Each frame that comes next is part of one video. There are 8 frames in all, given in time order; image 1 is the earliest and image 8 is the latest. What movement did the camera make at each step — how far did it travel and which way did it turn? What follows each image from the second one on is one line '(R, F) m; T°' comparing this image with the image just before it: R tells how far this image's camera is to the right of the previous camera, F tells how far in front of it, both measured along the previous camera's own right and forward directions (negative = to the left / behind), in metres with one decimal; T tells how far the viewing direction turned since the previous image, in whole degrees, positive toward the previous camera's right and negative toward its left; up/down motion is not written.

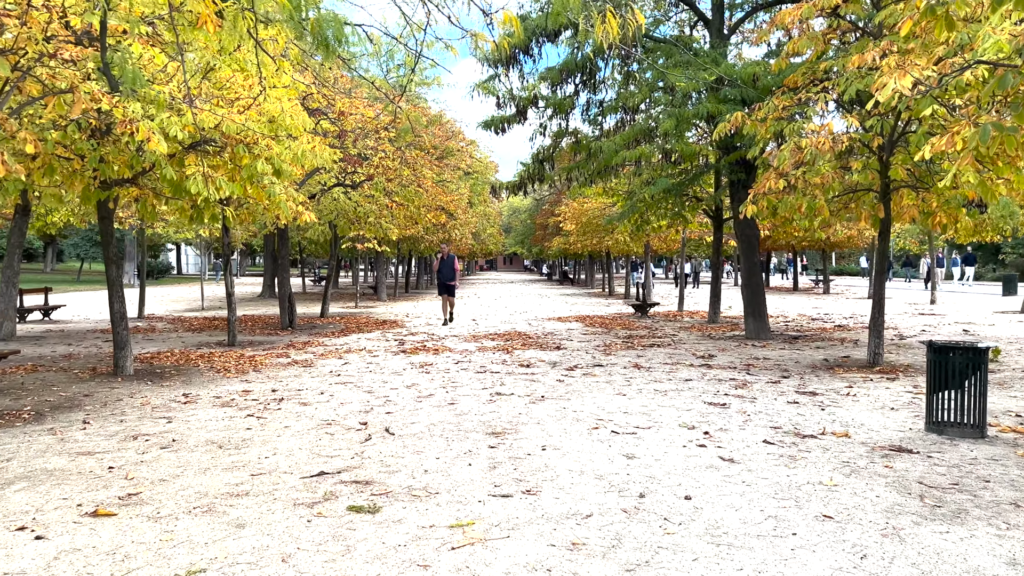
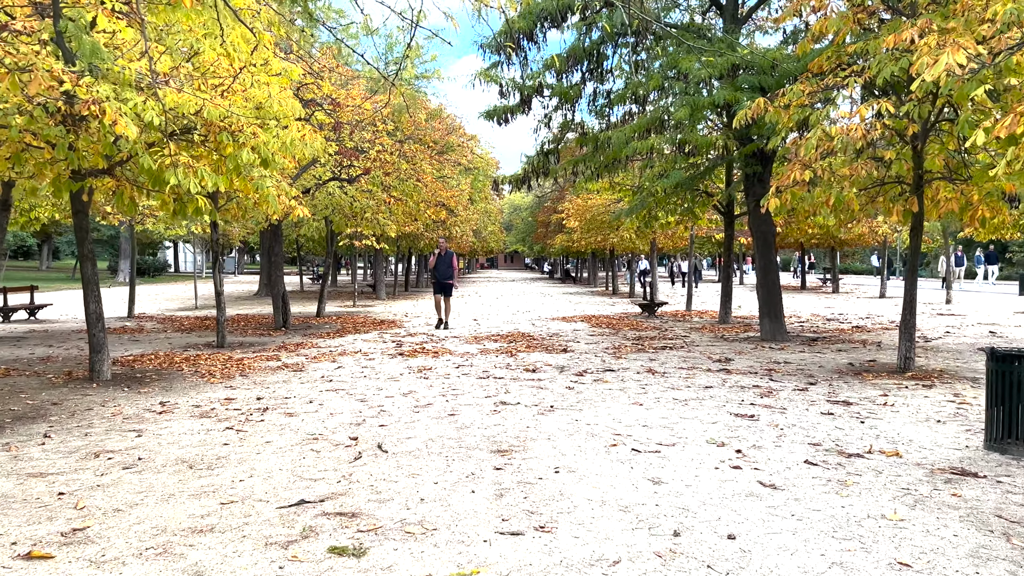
(-0.1, +0.7) m; 0°
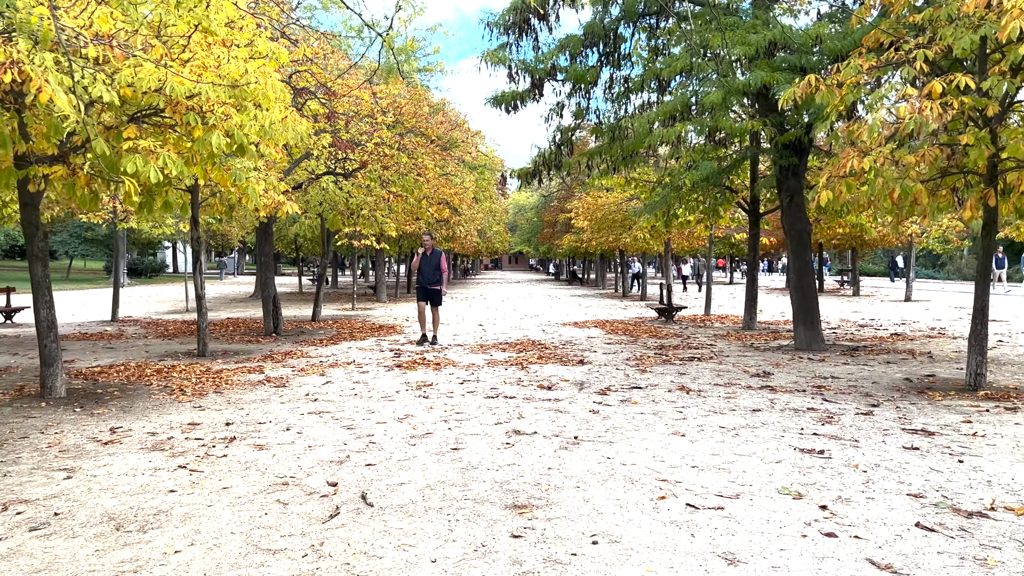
(-0.1, +1.2) m; 0°
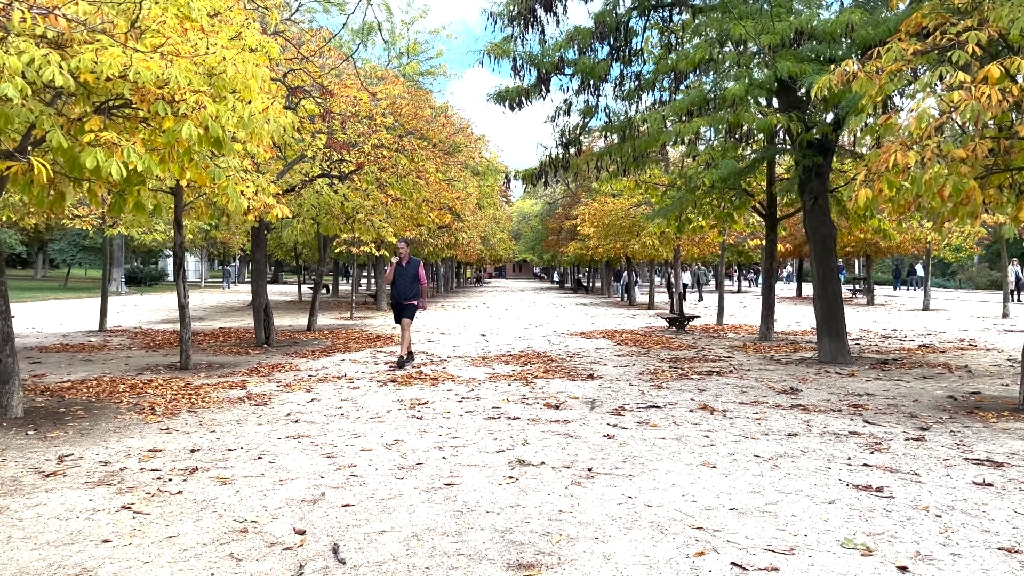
(0.0, +0.8) m; 0°
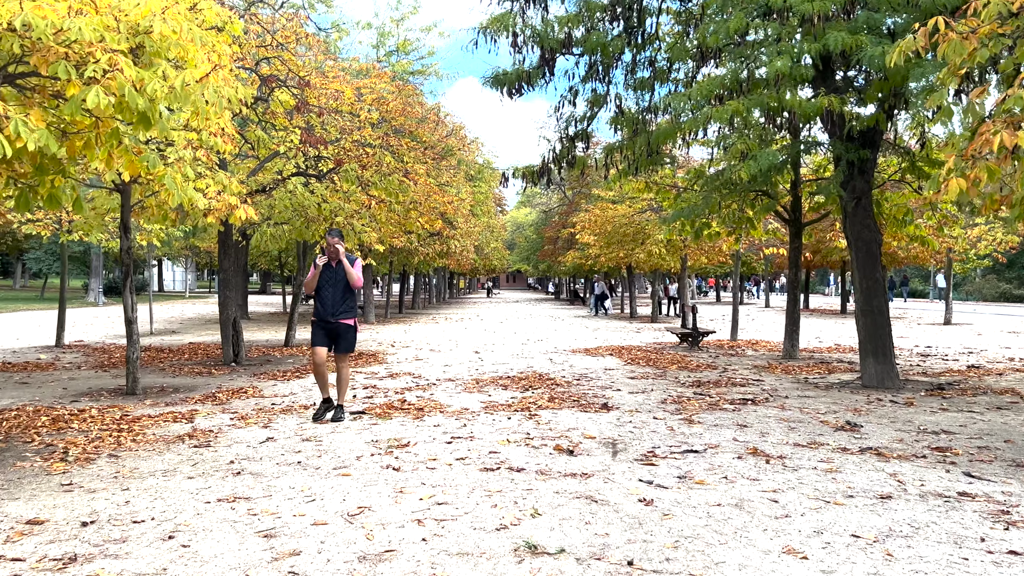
(-0.1, +1.5) m; 0°
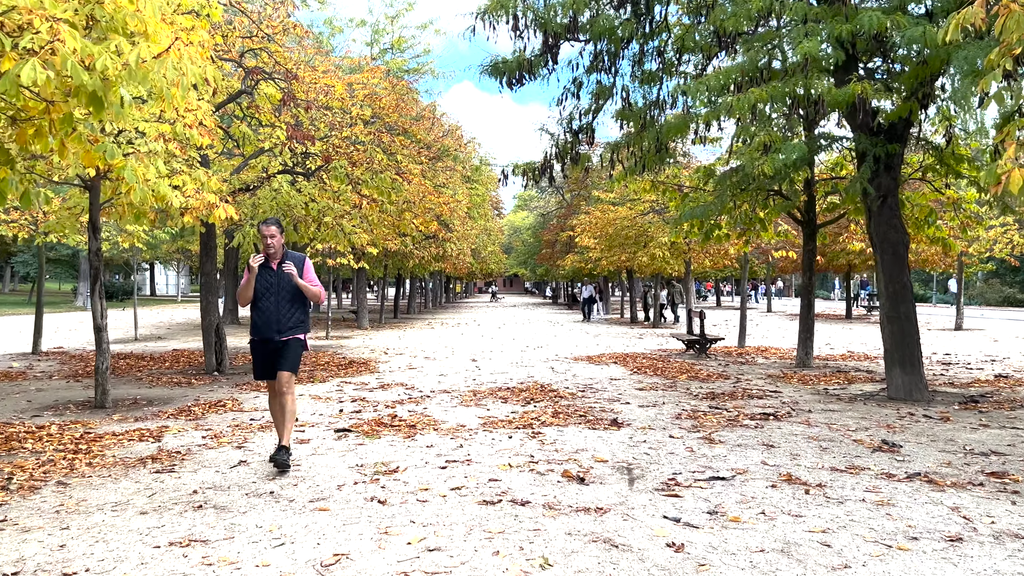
(0.0, +0.7) m; 0°
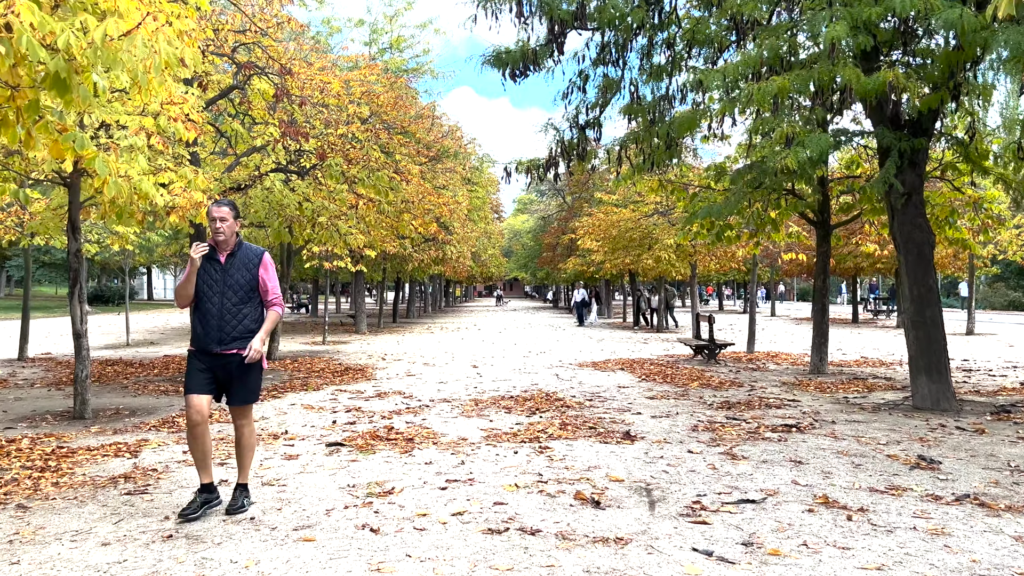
(0.0, +0.5) m; 0°
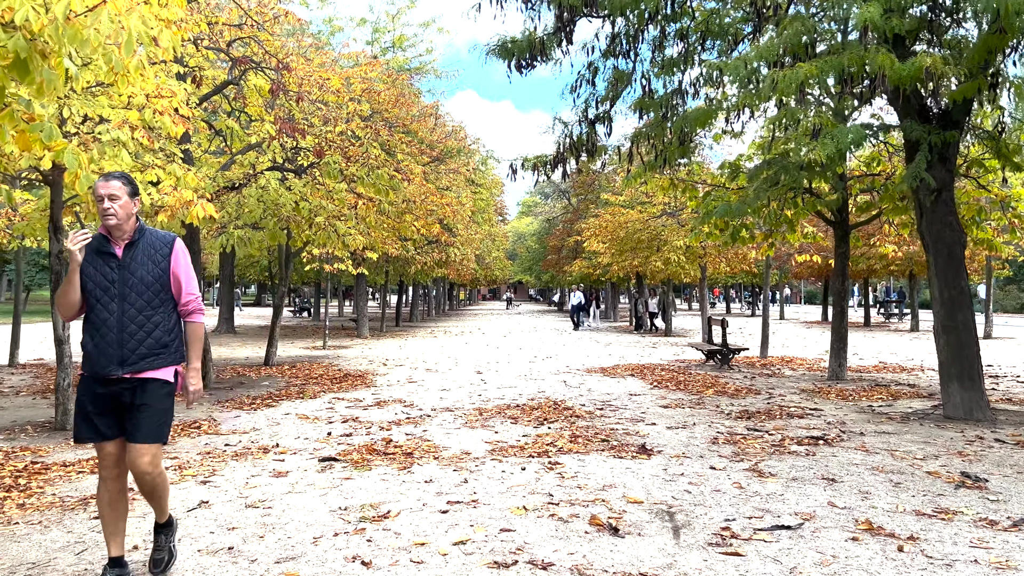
(0.0, +0.5) m; 0°
